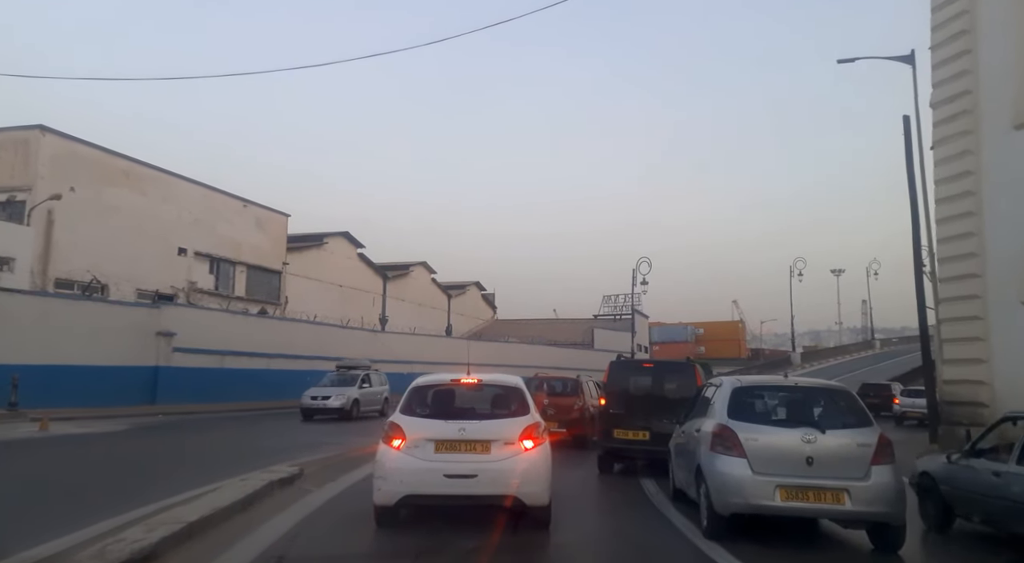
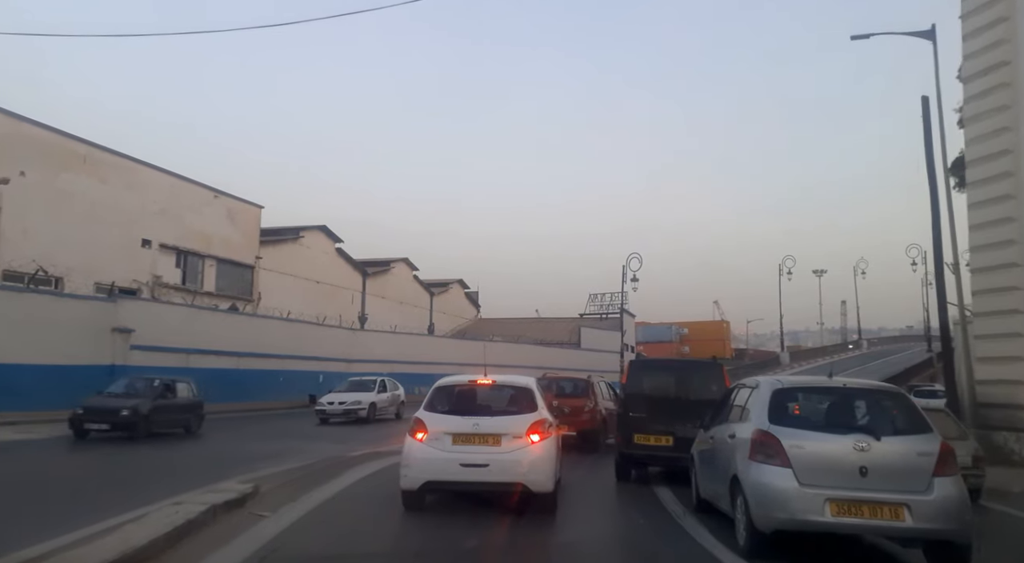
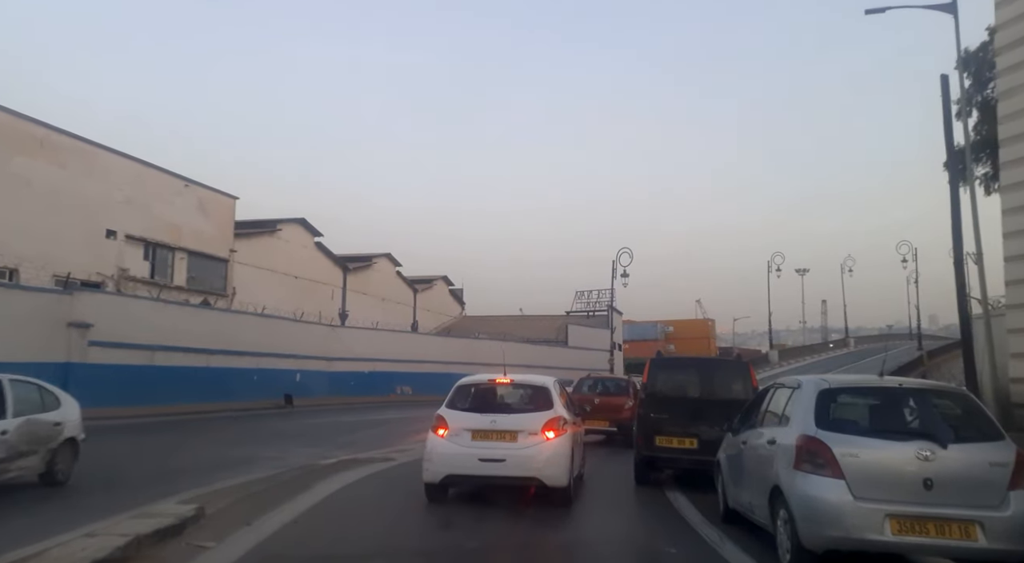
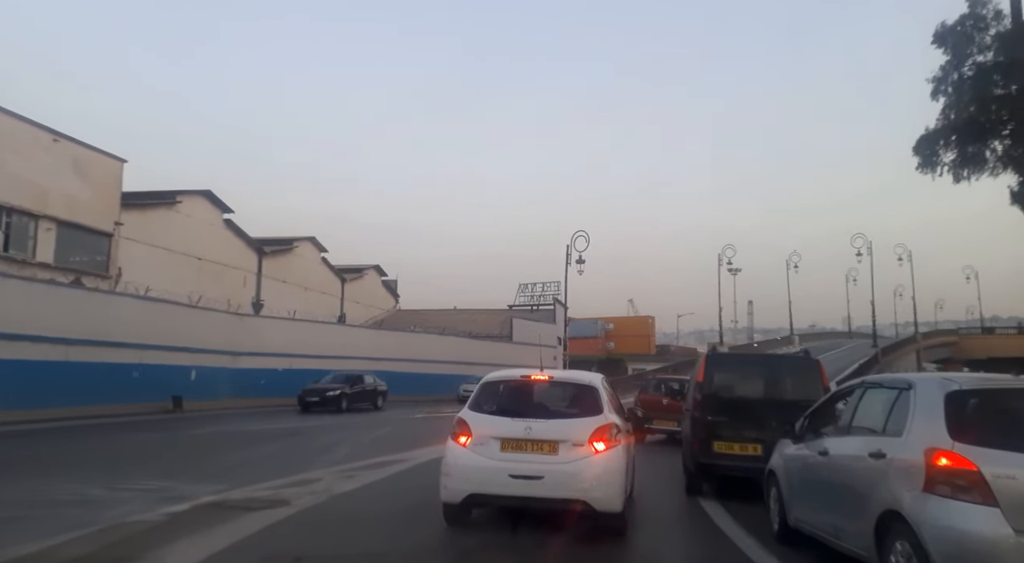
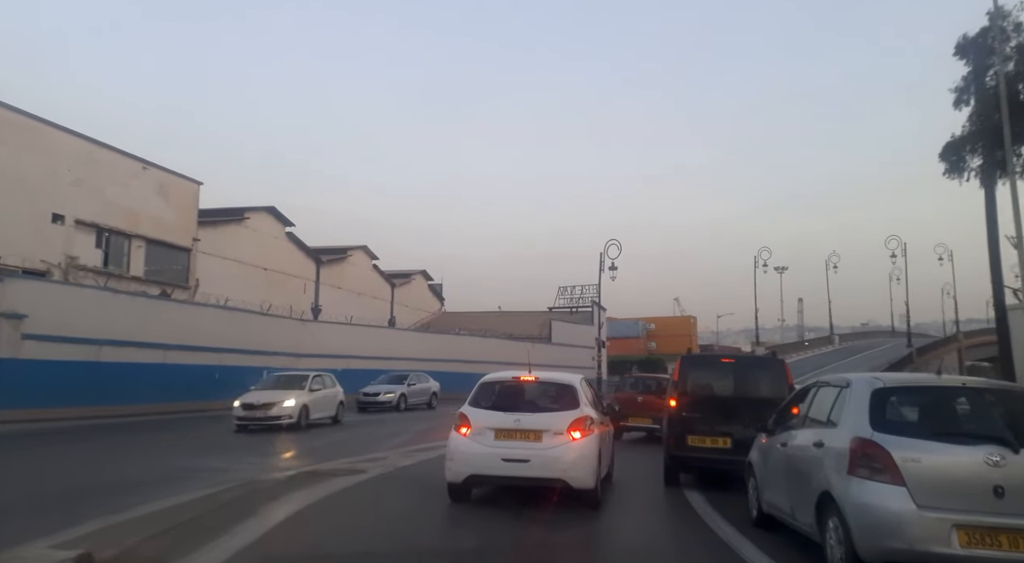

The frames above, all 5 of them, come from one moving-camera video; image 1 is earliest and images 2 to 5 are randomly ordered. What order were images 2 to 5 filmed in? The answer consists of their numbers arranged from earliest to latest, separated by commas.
2, 3, 5, 4
